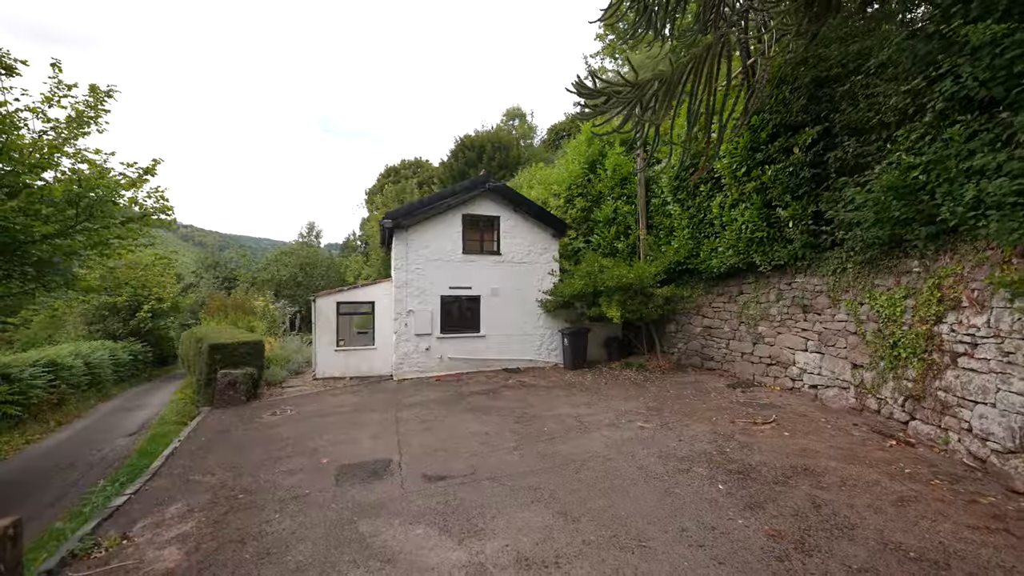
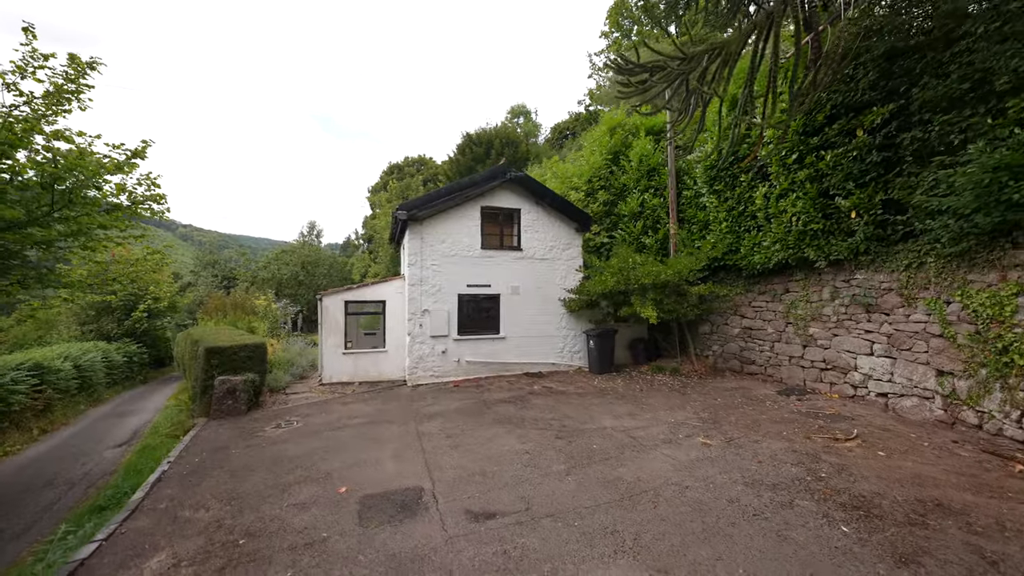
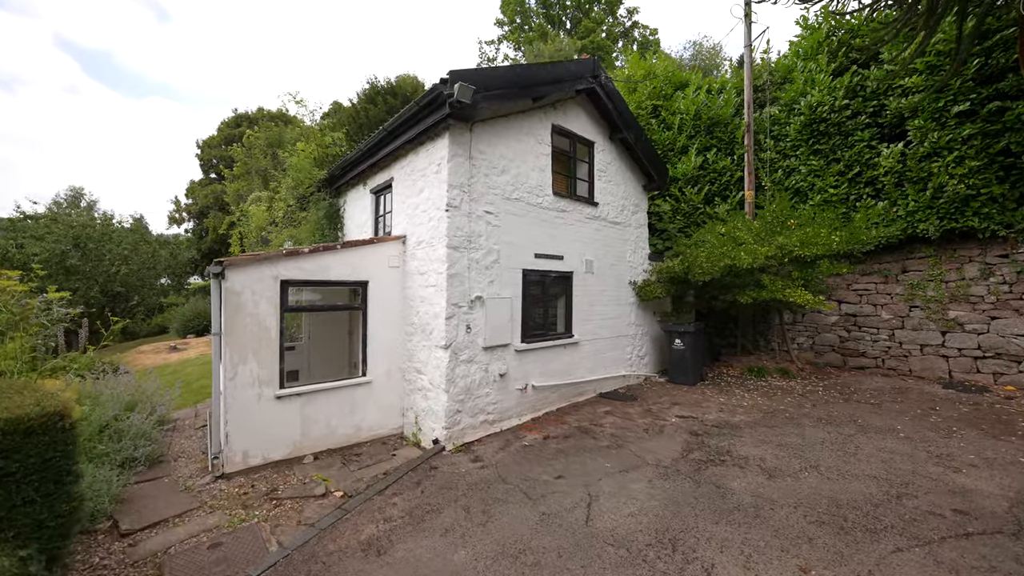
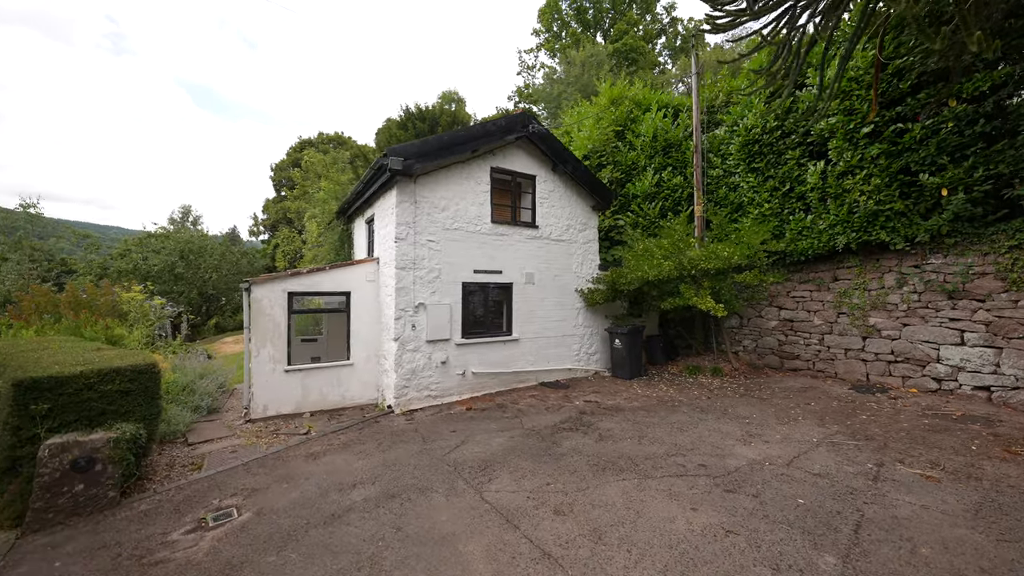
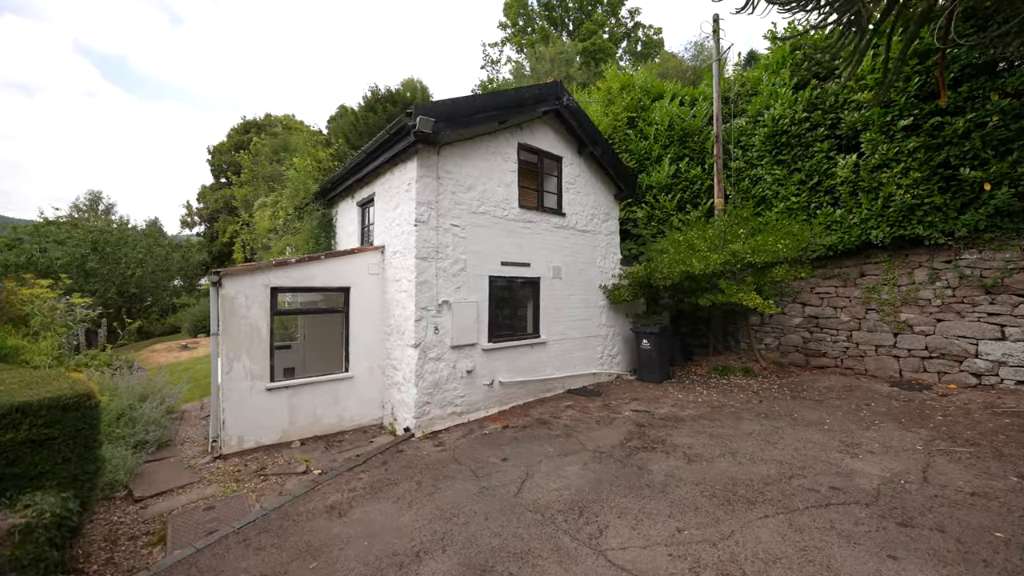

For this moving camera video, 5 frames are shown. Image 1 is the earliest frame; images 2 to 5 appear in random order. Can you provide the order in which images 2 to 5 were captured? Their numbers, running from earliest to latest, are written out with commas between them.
2, 4, 5, 3
